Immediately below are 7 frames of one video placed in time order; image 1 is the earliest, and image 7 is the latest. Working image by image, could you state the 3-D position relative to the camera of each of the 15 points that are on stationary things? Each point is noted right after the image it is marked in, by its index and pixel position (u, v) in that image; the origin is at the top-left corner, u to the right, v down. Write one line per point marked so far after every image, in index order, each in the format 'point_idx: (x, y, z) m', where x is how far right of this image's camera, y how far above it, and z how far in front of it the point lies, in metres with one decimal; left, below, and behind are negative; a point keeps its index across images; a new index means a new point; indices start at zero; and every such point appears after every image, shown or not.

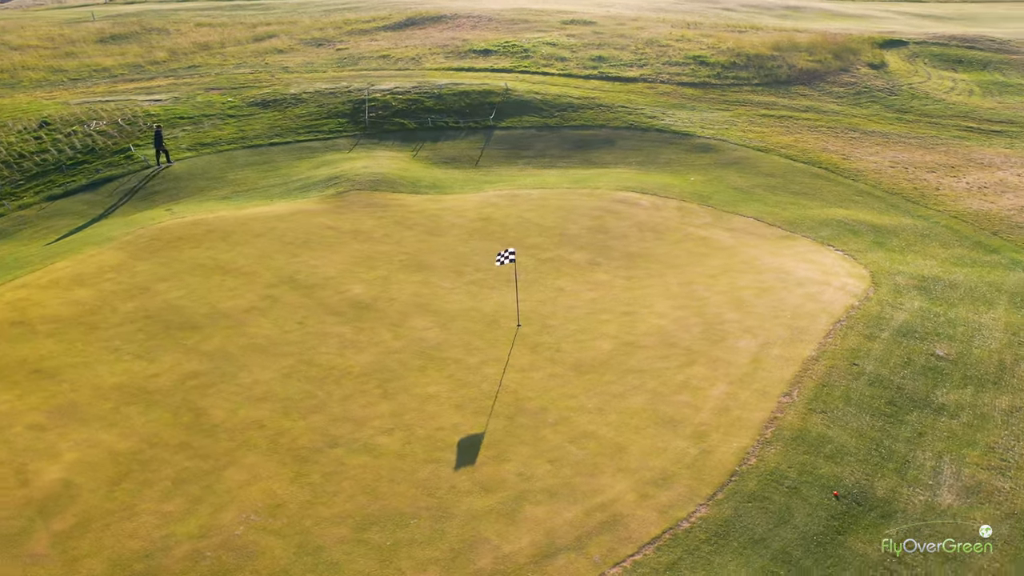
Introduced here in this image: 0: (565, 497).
0: (+1.0, -3.5, +14.1) m
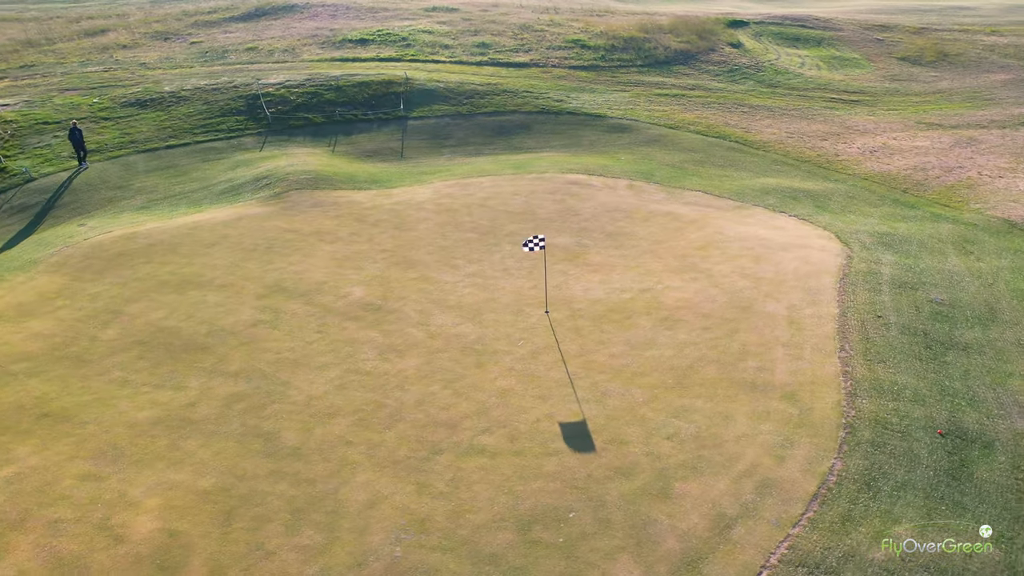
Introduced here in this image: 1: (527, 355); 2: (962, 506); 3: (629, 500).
0: (+3.5, -3.1, +14.4) m
1: (+0.4, -1.5, +18.9) m
2: (+7.4, -3.5, +13.4) m
3: (+2.0, -3.5, +13.8) m
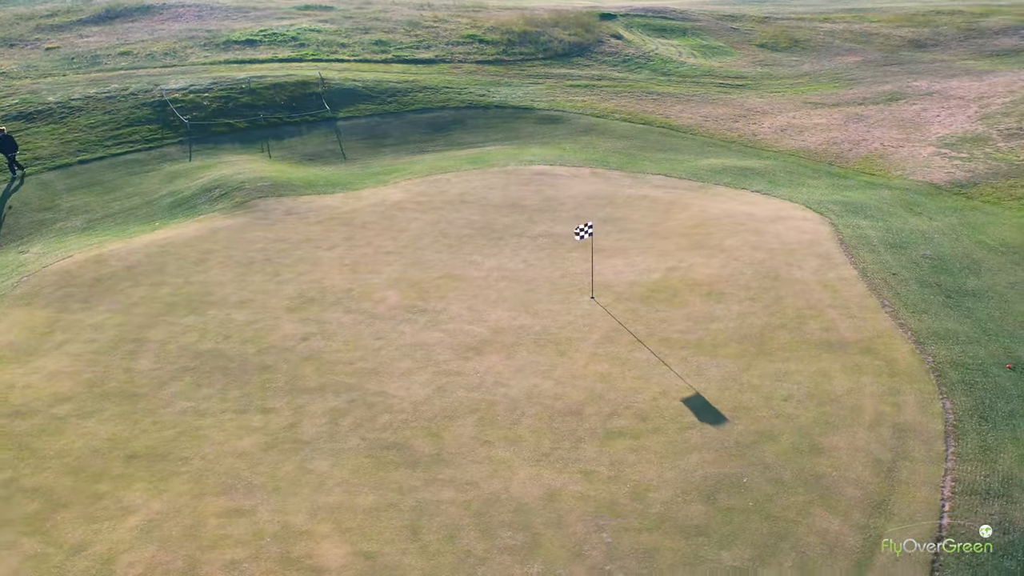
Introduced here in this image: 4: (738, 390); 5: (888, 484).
0: (+6.2, -2.5, +15.5) m
1: (+2.1, -1.2, +19.2) m
2: (+10.2, -2.5, +15.3) m
3: (+4.9, -3.0, +14.6) m
4: (+4.6, -2.0, +16.9) m
5: (+6.3, -3.3, +13.8) m
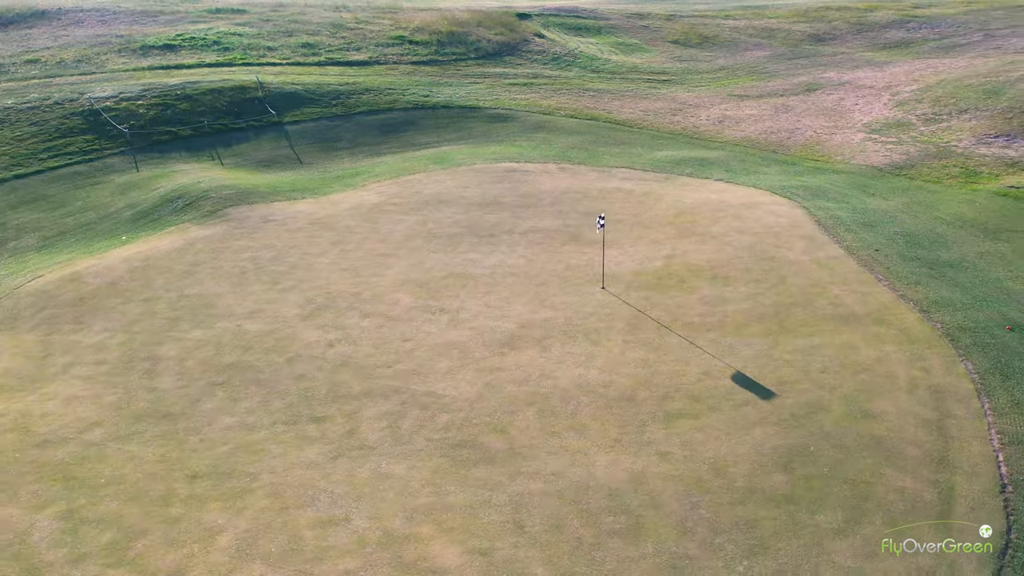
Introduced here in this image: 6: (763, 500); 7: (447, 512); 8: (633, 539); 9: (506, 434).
0: (+7.3, -2.0, +16.5) m
1: (+2.7, -0.9, +19.7) m
2: (+11.4, -1.7, +16.8) m
3: (+6.2, -2.5, +15.5) m
4: (+5.6, -1.6, +17.6) m
5: (+7.7, -2.7, +14.9) m
6: (+4.1, -3.5, +13.7) m
7: (-1.0, -3.6, +13.4) m
8: (+1.9, -3.9, +12.8) m
9: (-0.1, -2.7, +15.5) m
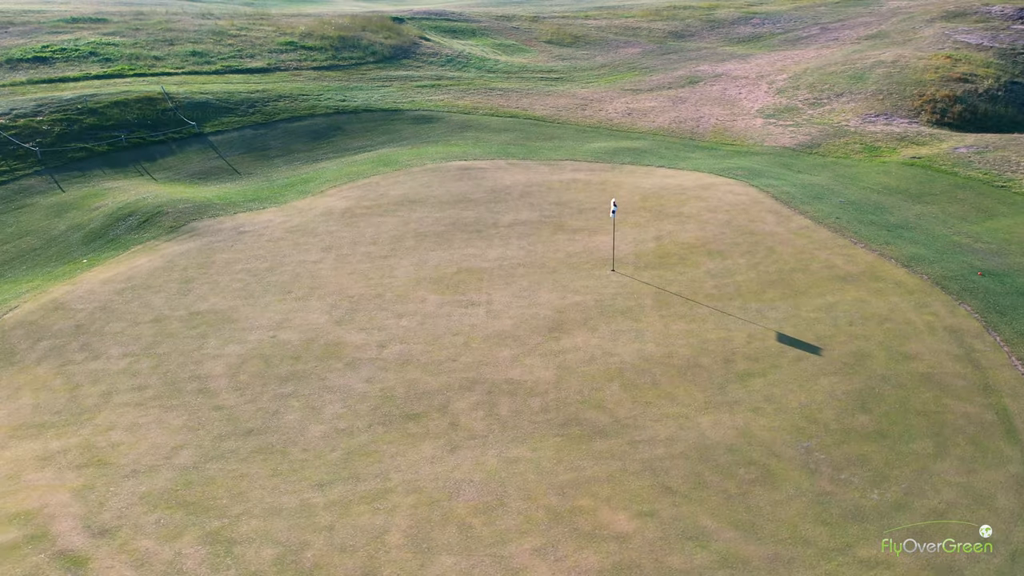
0: (+8.8, -1.0, +18.5) m
1: (+3.6, -0.4, +20.8) m
2: (+12.7, -0.4, +19.7) m
3: (+8.0, -1.6, +17.3) m
4: (+6.8, -0.8, +19.3) m
5: (+9.6, -1.7, +17.0) m
6: (+6.4, -2.7, +15.1) m
7: (+1.4, -3.3, +13.9) m
8: (+4.4, -3.3, +13.9) m
9: (+1.8, -2.4, +16.1) m
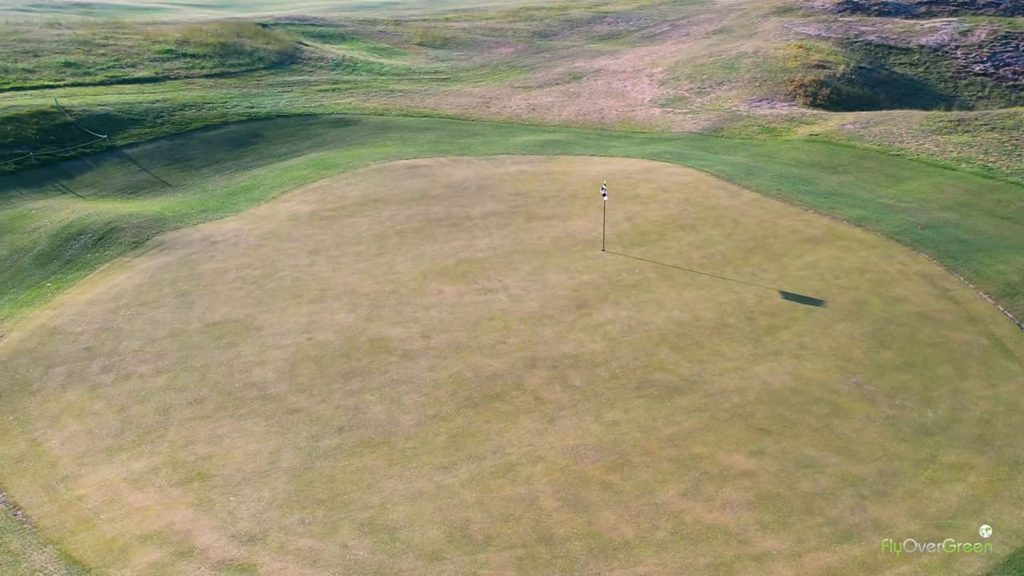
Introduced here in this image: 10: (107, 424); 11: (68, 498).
0: (+9.5, +0.2, +21.1) m
1: (+3.9, +0.3, +22.2) m
2: (+13.0, +1.1, +22.9) m
3: (+9.0, -0.5, +19.7) m
4: (+7.4, +0.2, +21.4) m
5: (+10.6, -0.4, +19.7) m
6: (+7.9, -1.7, +17.2) m
7: (+3.3, -2.6, +15.0) m
8: (+6.3, -2.4, +15.6) m
9: (+3.3, -1.7, +17.3) m
10: (-7.8, -2.6, +15.8) m
11: (-7.3, -3.5, +13.7) m
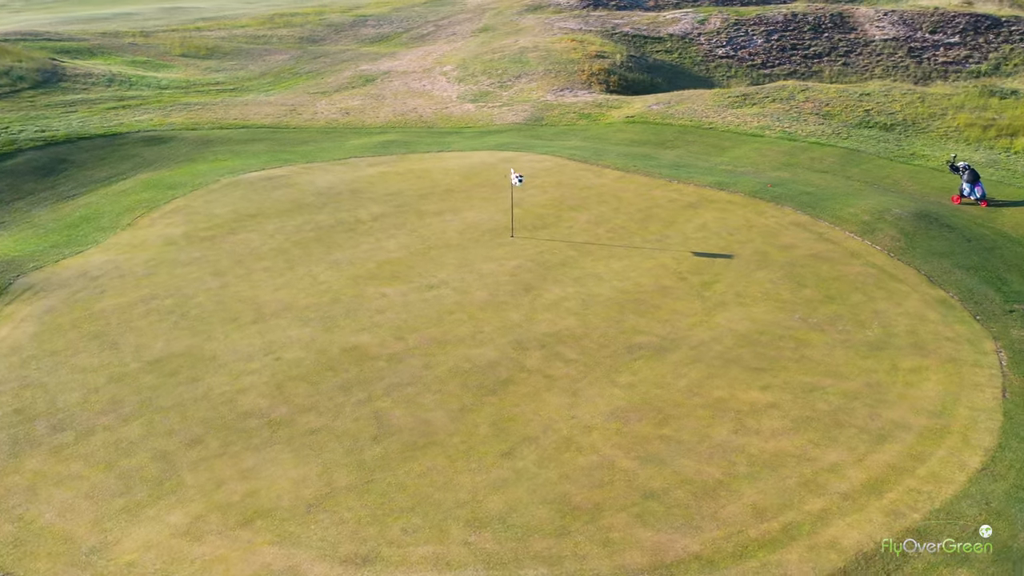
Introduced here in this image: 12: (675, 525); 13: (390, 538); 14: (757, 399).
0: (+7.5, +1.6, +24.0) m
1: (+1.9, +1.0, +23.4) m
2: (+10.1, +2.9, +26.8) m
3: (+7.5, +0.9, +22.5) m
4: (+5.4, +1.3, +23.7) m
5: (+9.0, +1.2, +23.0) m
6: (+7.4, -0.4, +19.9) m
7: (+3.9, -1.8, +16.4) m
8: (+6.4, -1.2, +17.9) m
9: (+3.0, -1.0, +18.5) m
10: (-6.8, -3.3, +13.8) m
11: (-5.7, -4.0, +11.9) m
12: (+2.4, -3.5, +12.3) m
13: (-1.8, -3.7, +12.3) m
14: (+4.6, -2.1, +15.6) m
